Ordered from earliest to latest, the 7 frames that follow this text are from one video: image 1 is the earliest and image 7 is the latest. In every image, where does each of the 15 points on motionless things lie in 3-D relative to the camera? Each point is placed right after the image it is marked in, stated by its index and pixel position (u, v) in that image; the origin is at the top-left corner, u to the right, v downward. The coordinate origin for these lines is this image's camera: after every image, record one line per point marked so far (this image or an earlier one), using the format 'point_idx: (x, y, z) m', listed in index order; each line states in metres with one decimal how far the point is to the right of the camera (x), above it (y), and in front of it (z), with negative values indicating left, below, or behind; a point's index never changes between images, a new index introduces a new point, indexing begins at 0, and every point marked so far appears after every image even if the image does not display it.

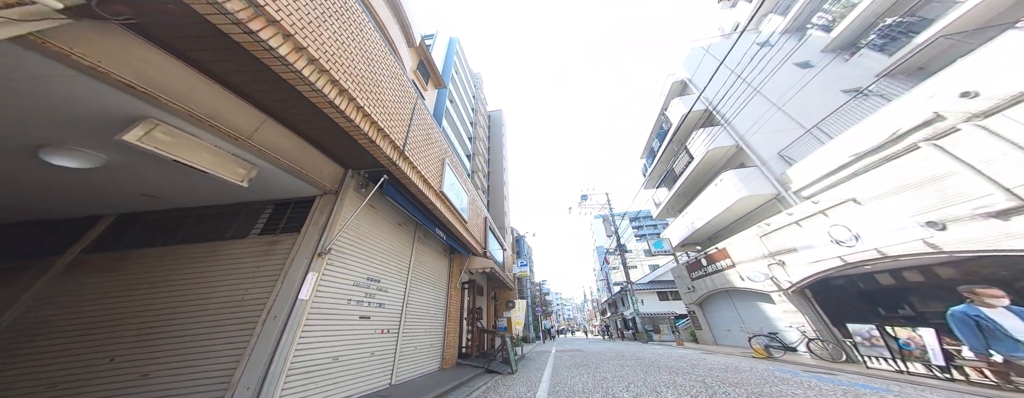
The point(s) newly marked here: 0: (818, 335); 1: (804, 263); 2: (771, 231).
0: (+10.0, -4.3, +7.5) m
1: (+9.2, -2.0, +7.2) m
2: (+9.3, -1.1, +8.2) m
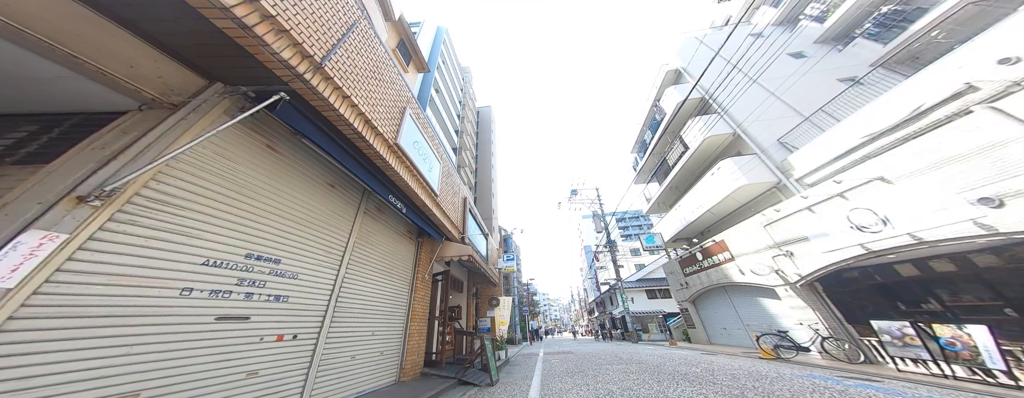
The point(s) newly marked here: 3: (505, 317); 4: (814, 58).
0: (+9.5, -3.9, +6.9) m
1: (+8.7, -1.6, +6.6) m
2: (+8.8, -0.7, +7.6) m
3: (-0.3, -4.5, +8.8) m
4: (+14.3, +6.7, +10.4) m
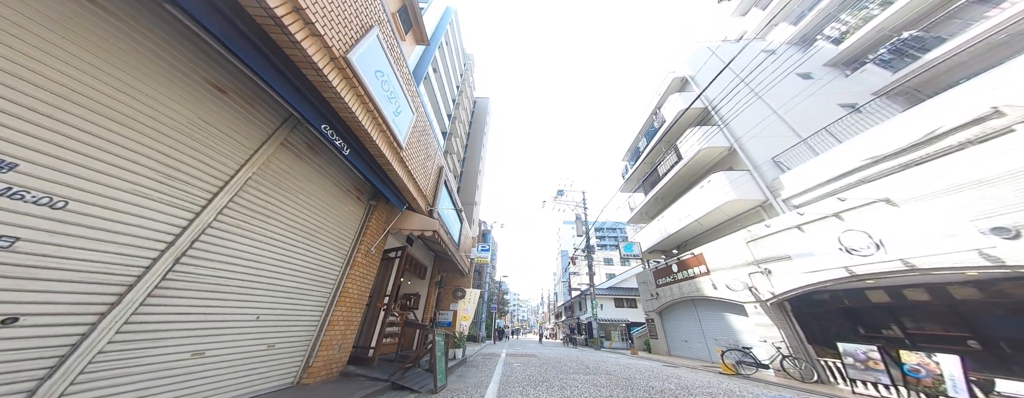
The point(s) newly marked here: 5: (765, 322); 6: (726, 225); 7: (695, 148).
0: (+8.4, -4.5, +6.8) m
1: (+7.9, -2.1, +6.4) m
2: (+8.0, -1.2, +7.4) m
3: (-1.5, -3.9, +8.0) m
4: (+14.2, +5.5, +10.6) m
5: (+8.3, -4.0, +7.5) m
6: (+10.1, -1.2, +10.8) m
7: (+10.6, +3.2, +12.7) m
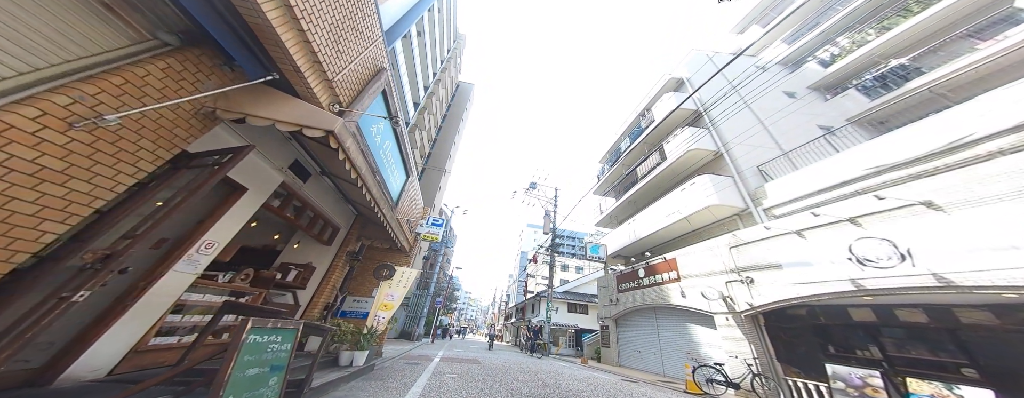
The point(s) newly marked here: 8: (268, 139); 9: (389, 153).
0: (+6.8, -4.6, +6.0) m
1: (+6.7, -2.1, +5.6) m
2: (+6.8, -1.3, +6.6) m
3: (-3.0, -2.5, +5.8) m
4: (+13.4, +4.5, +10.7) m
5: (+6.6, -4.0, +6.7) m
6: (+8.3, -1.5, +10.4) m
7: (+9.2, +2.8, +12.3) m
8: (-3.4, +0.8, +3.2) m
9: (-2.7, +1.0, +5.1) m
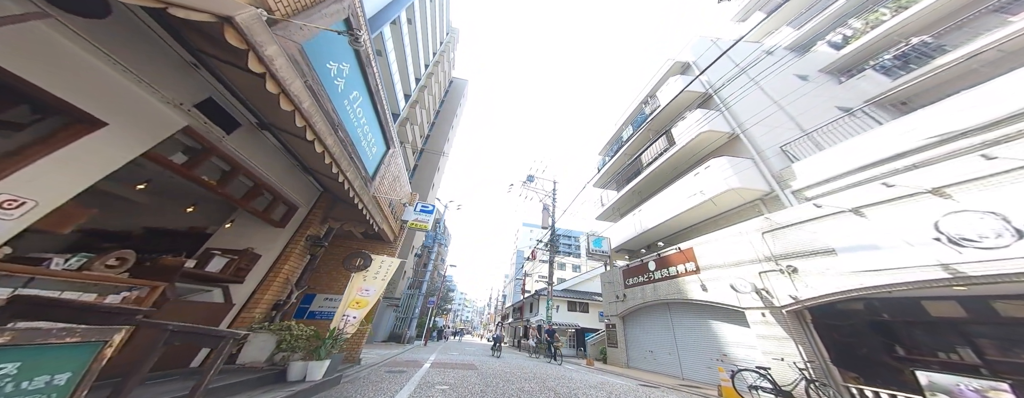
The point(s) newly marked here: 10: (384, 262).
0: (+6.8, -4.0, +5.1) m
1: (+6.8, -1.5, +4.7) m
2: (+6.8, -0.7, +5.7) m
3: (-3.0, -2.0, +4.7) m
4: (+13.3, +5.1, +9.9) m
5: (+6.7, -3.4, +5.8) m
6: (+8.3, -0.9, +9.5) m
7: (+9.1, +3.4, +11.4) m
8: (-3.3, +1.3, +2.1) m
9: (-2.7, +1.6, +4.0) m
10: (-2.8, -1.4, +5.0) m
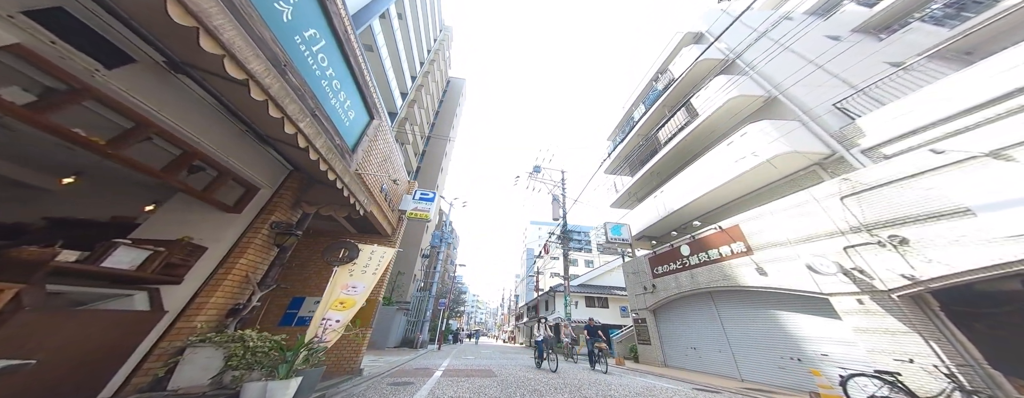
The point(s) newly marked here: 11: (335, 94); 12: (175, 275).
0: (+7.3, -3.0, +3.9) m
1: (+7.1, -0.6, +3.5) m
2: (+7.1, +0.3, +4.5) m
3: (-2.6, -1.6, +3.8) m
4: (+13.4, +6.4, +8.5) m
5: (+7.1, -2.5, +4.6) m
6: (+8.7, +0.1, +8.2) m
7: (+9.3, +4.5, +10.1) m
8: (-3.2, +1.7, +1.2) m
9: (-2.6, +2.0, +3.1) m
10: (-2.5, -1.0, +4.1) m
11: (-2.6, +1.6, +3.5) m
12: (-3.7, -0.8, +2.5) m
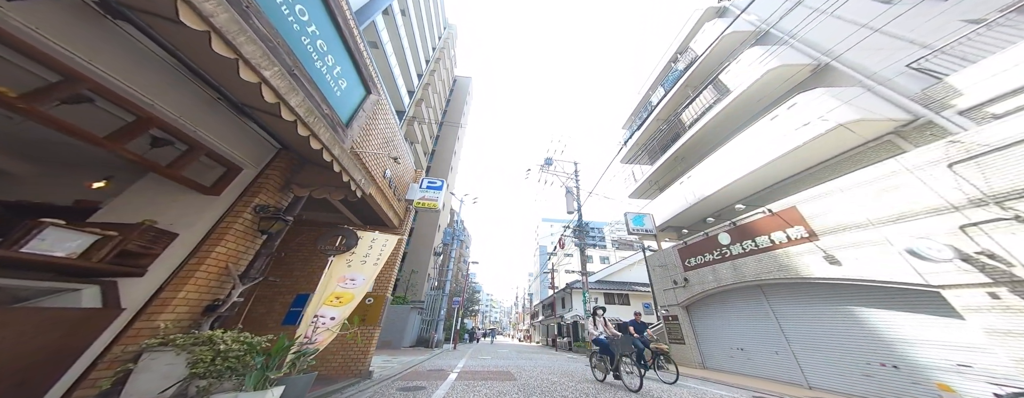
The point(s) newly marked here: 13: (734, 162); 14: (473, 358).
0: (+7.7, -2.5, +3.0) m
1: (+7.4, -0.1, +2.5) m
2: (+7.4, +0.8, +3.5) m
3: (-2.3, -1.3, +3.3) m
4: (+13.7, +7.1, +7.1) m
5: (+7.5, -2.0, +3.7) m
6: (+9.2, +0.7, +7.1) m
7: (+9.8, +5.1, +9.0) m
8: (-3.1, +1.9, +0.7) m
9: (-2.3, +2.2, +2.6) m
10: (-2.1, -0.7, +3.6) m
11: (-2.4, +1.9, +2.9) m
12: (-3.5, -0.6, +2.1) m
13: (+8.0, +1.3, +8.1) m
14: (-1.7, -6.8, +9.9) m
